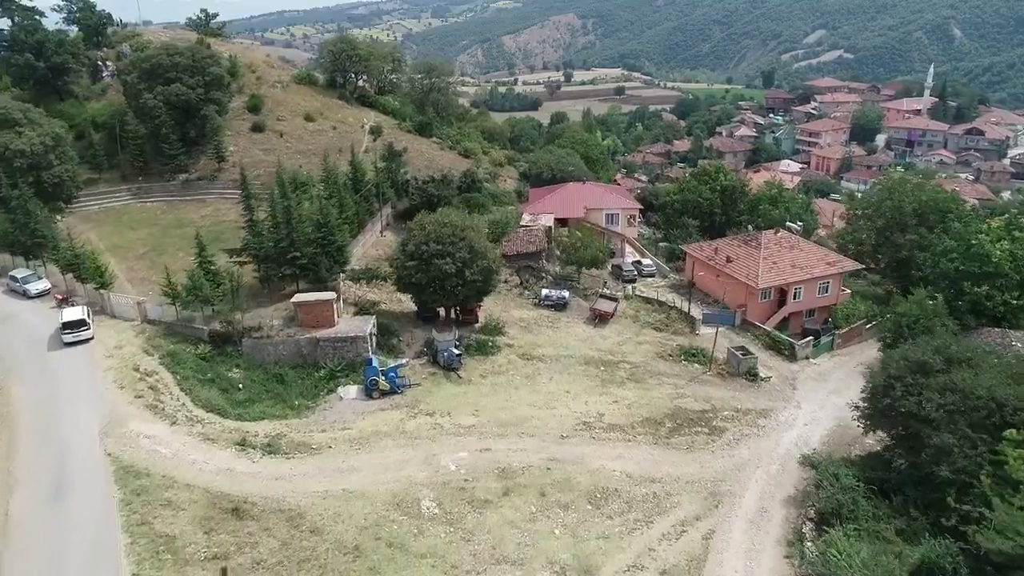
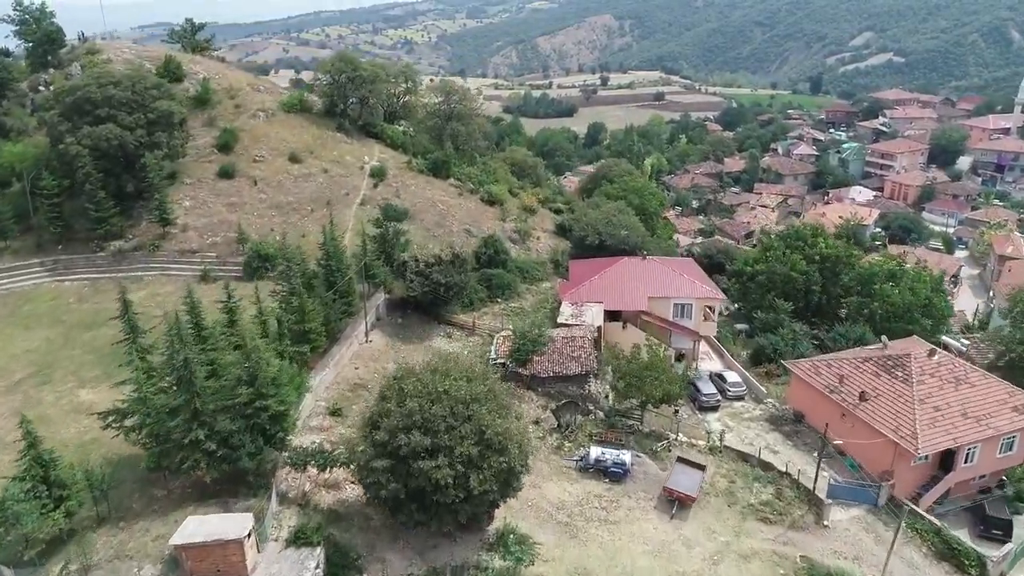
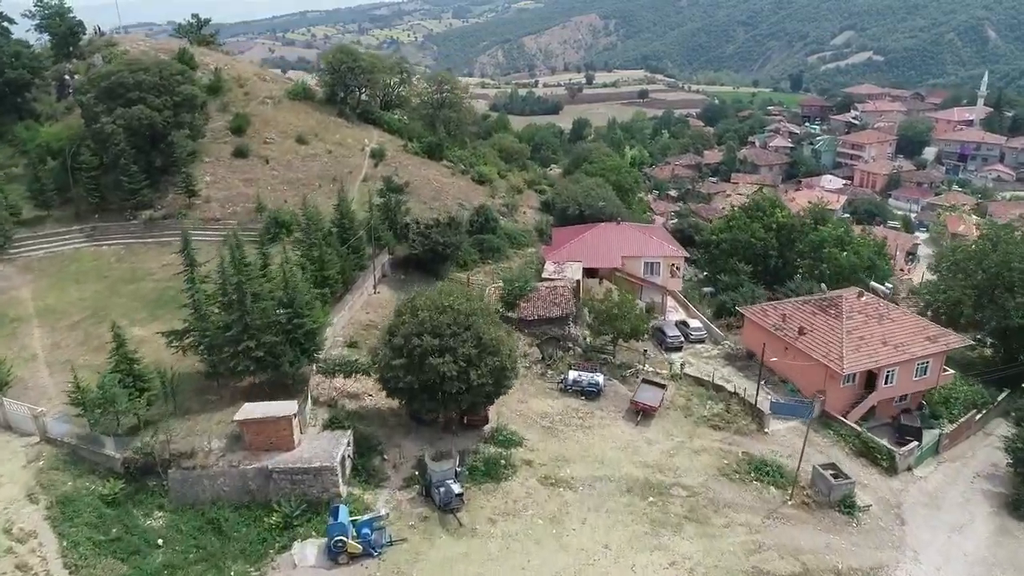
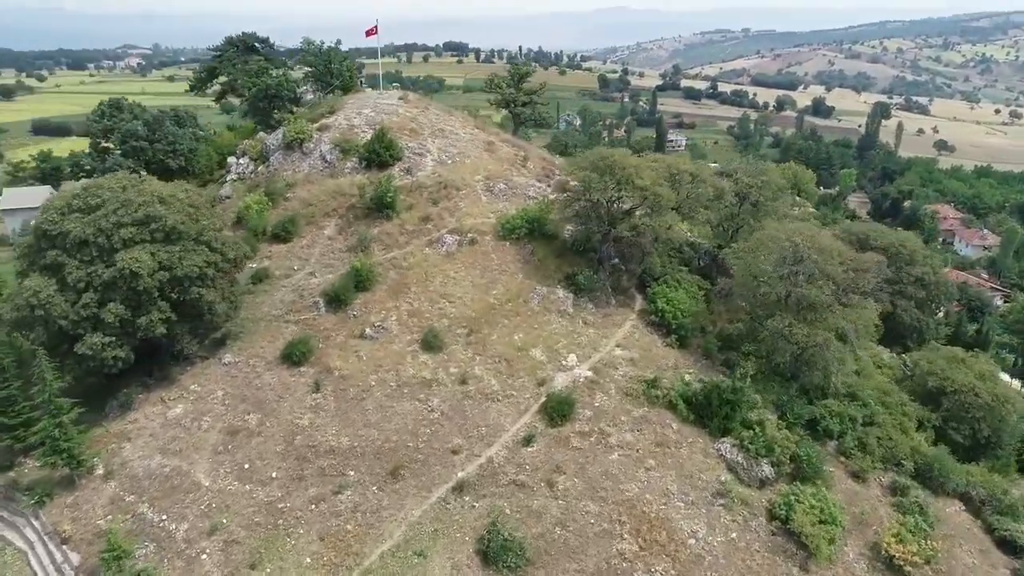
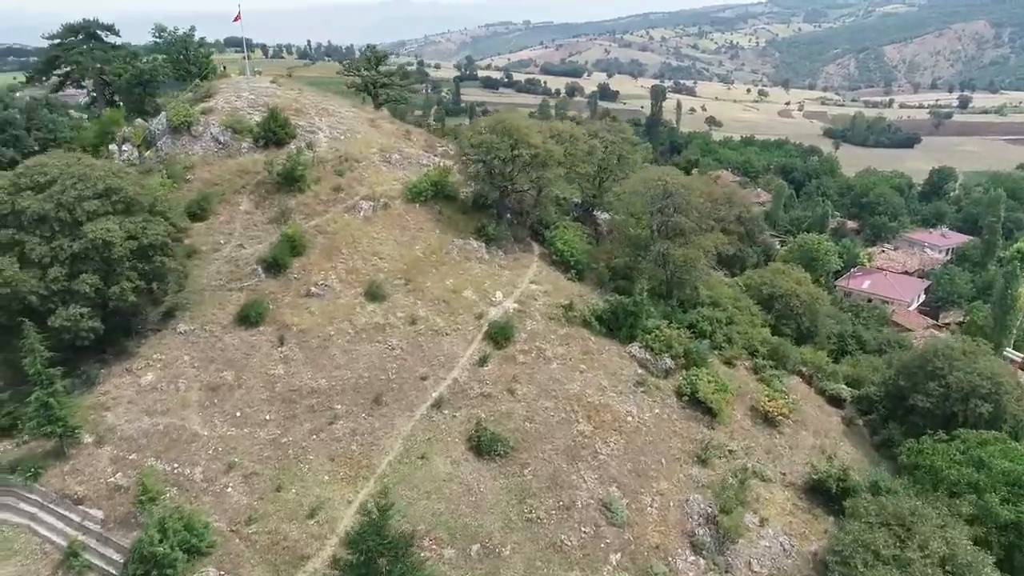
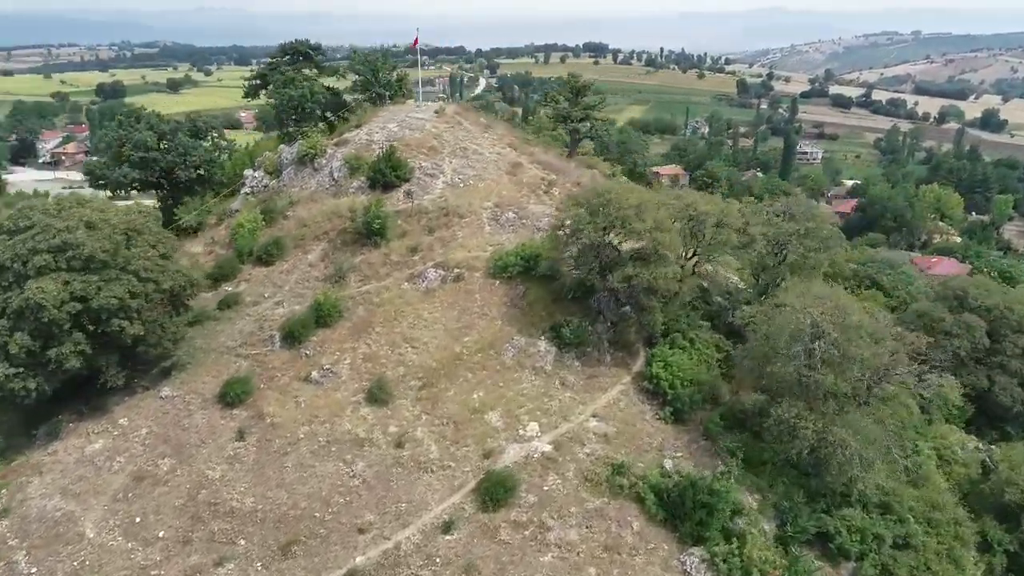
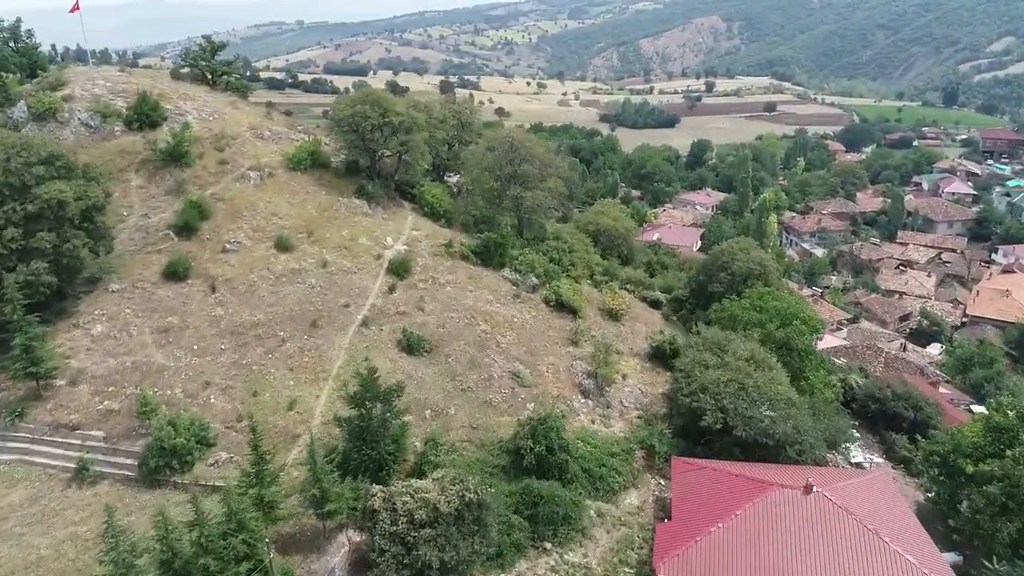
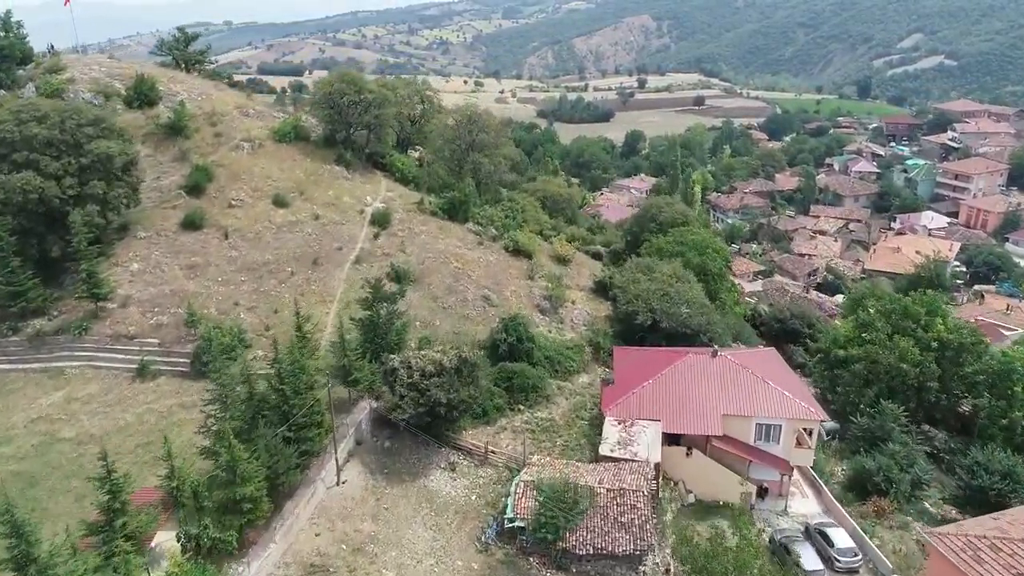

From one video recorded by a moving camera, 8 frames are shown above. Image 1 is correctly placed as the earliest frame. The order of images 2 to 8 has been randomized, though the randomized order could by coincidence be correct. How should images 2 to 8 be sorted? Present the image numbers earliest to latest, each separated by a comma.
3, 2, 8, 7, 5, 4, 6
